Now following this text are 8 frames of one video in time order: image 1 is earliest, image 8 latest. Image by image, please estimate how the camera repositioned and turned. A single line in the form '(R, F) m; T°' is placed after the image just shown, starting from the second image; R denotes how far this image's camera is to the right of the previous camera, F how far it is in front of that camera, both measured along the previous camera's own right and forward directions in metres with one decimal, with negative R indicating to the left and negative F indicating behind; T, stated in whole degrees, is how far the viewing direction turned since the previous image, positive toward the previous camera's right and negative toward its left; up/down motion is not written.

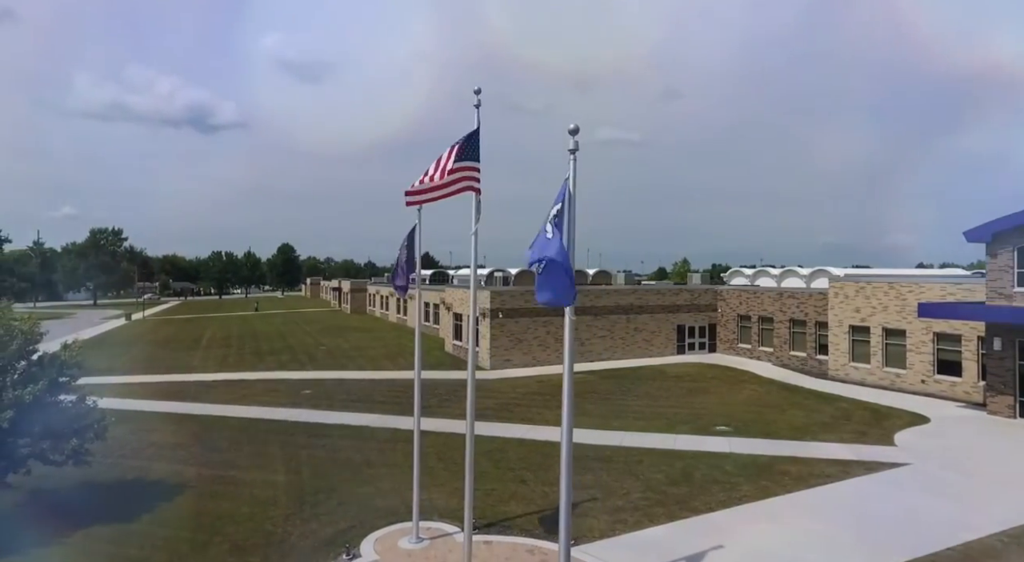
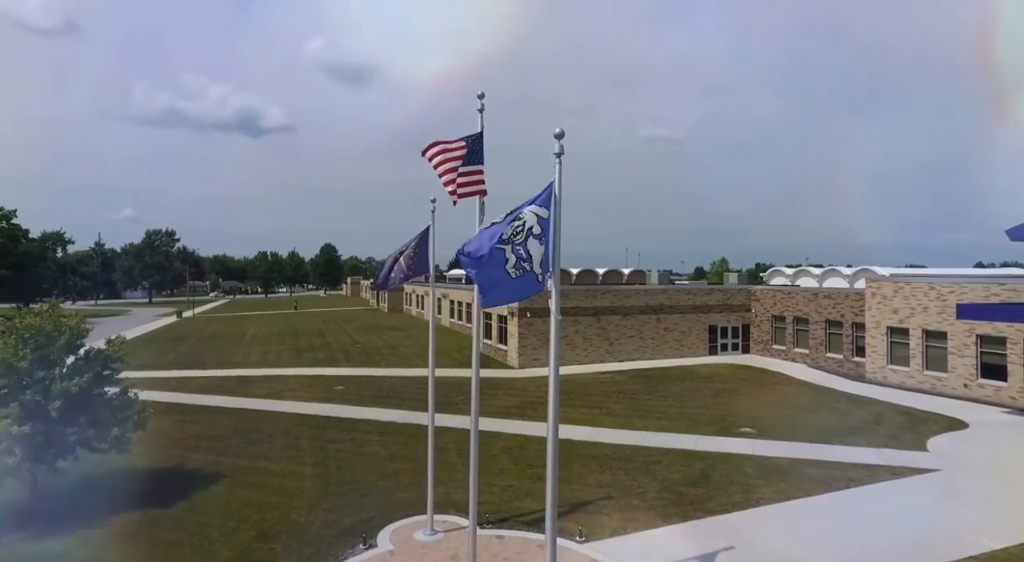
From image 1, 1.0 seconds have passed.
(+0.7, -0.3) m; -4°
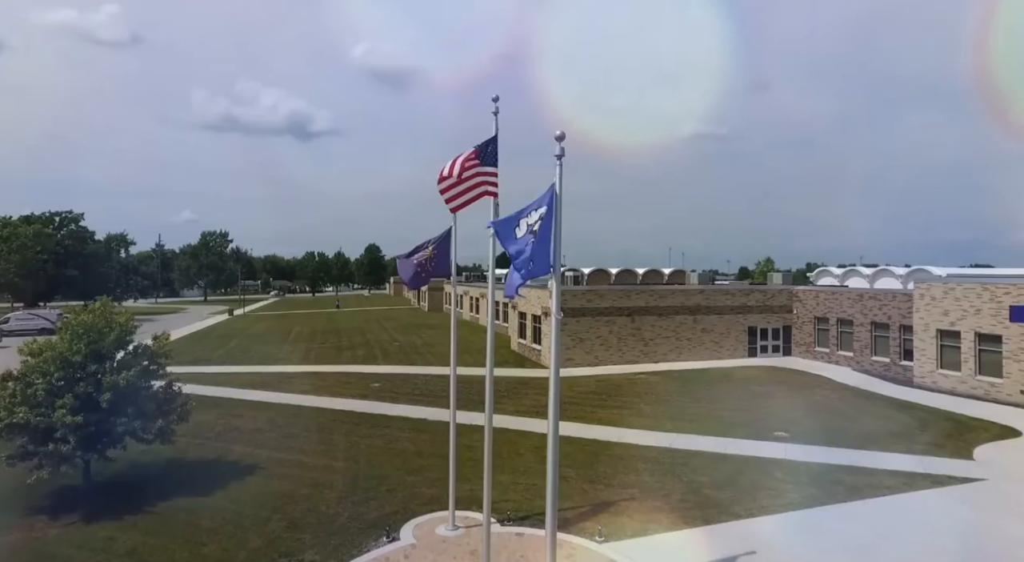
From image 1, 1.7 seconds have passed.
(+0.6, -0.2) m; -4°
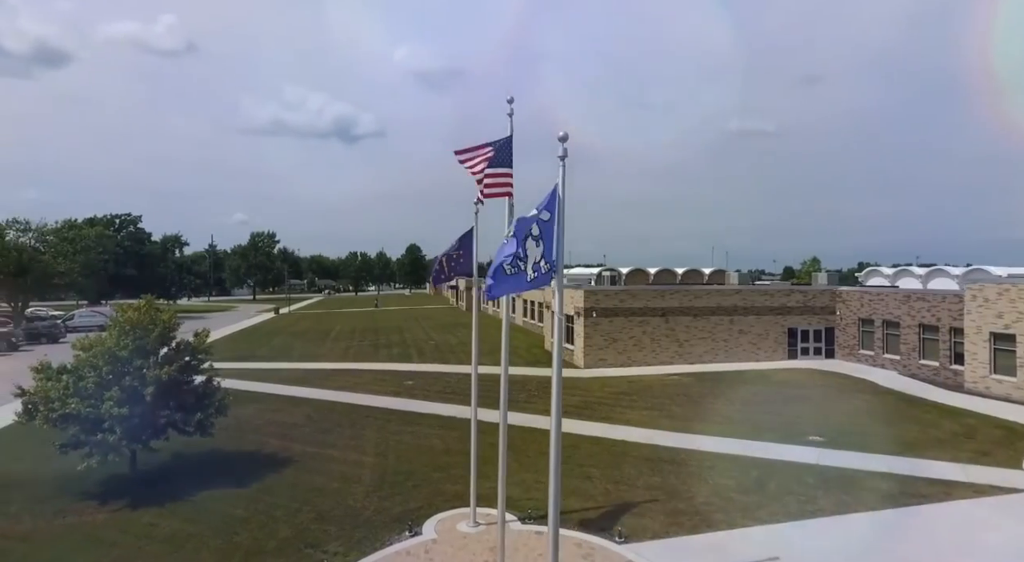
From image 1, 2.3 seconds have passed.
(+0.6, -0.1) m; -4°
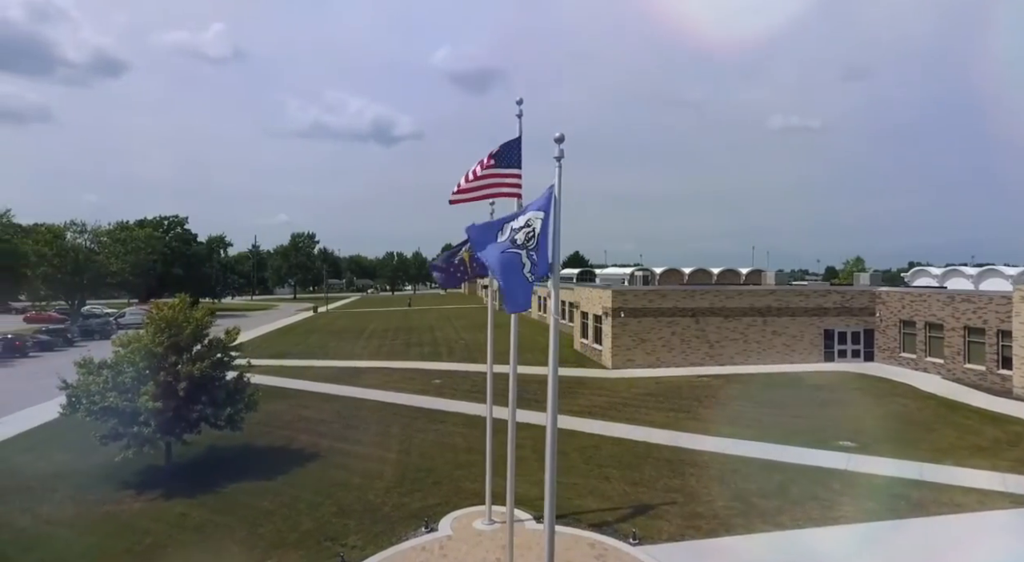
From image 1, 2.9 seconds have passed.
(+0.6, -0.1) m; -4°
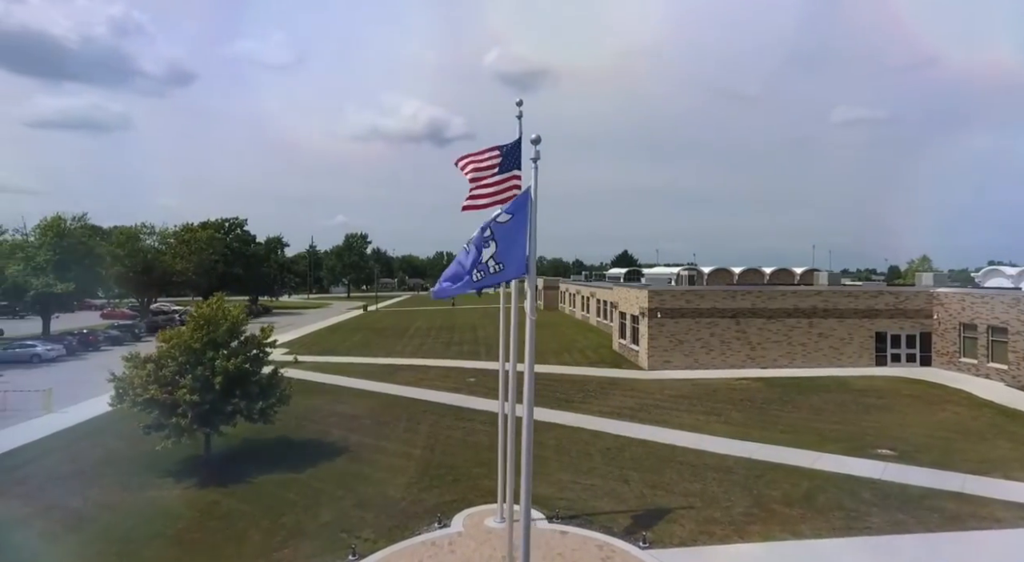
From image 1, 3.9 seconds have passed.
(+1.1, 0.0) m; -6°
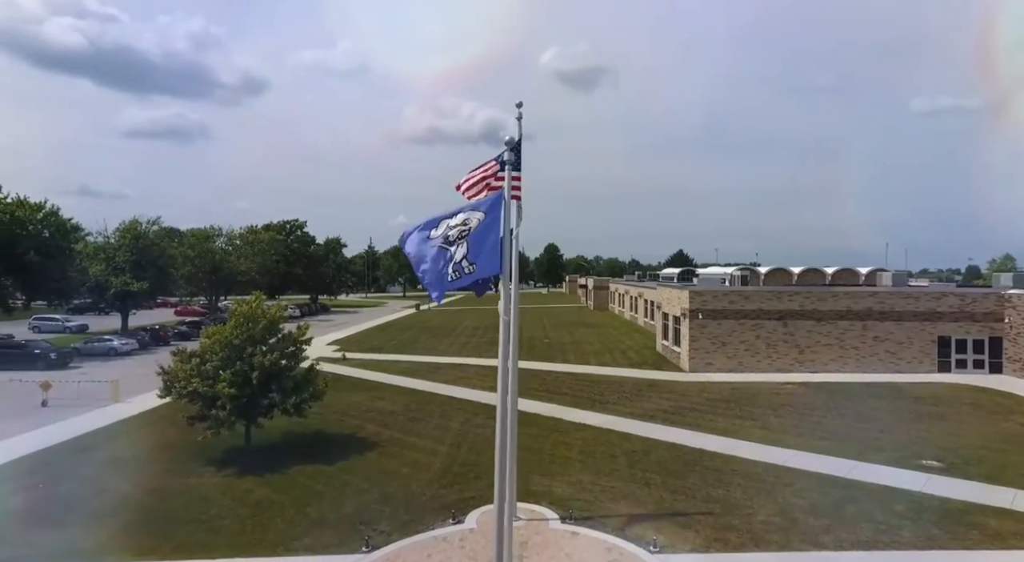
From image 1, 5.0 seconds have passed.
(+1.2, +0.1) m; -6°
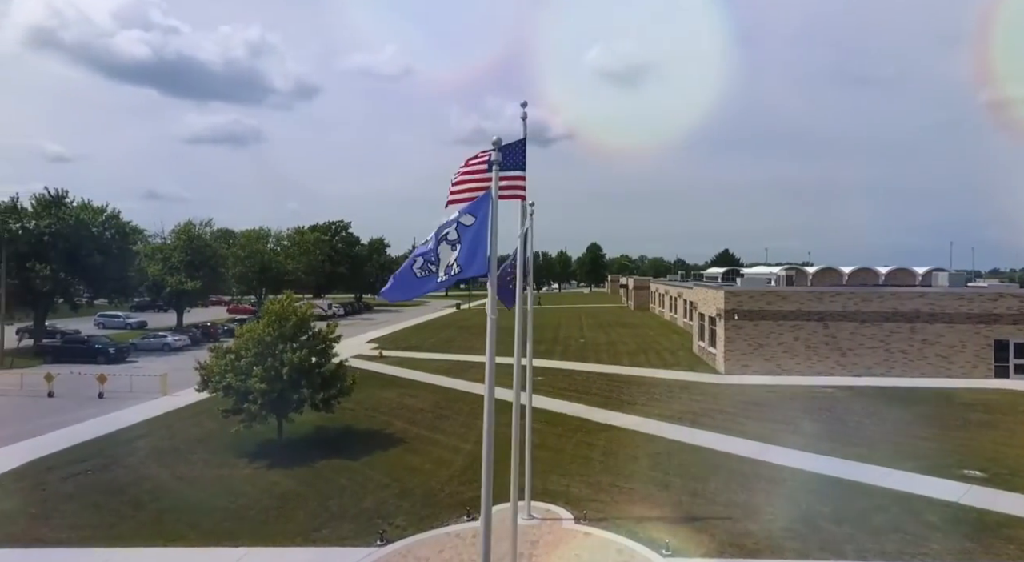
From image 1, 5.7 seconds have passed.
(+0.8, +0.1) m; -5°
